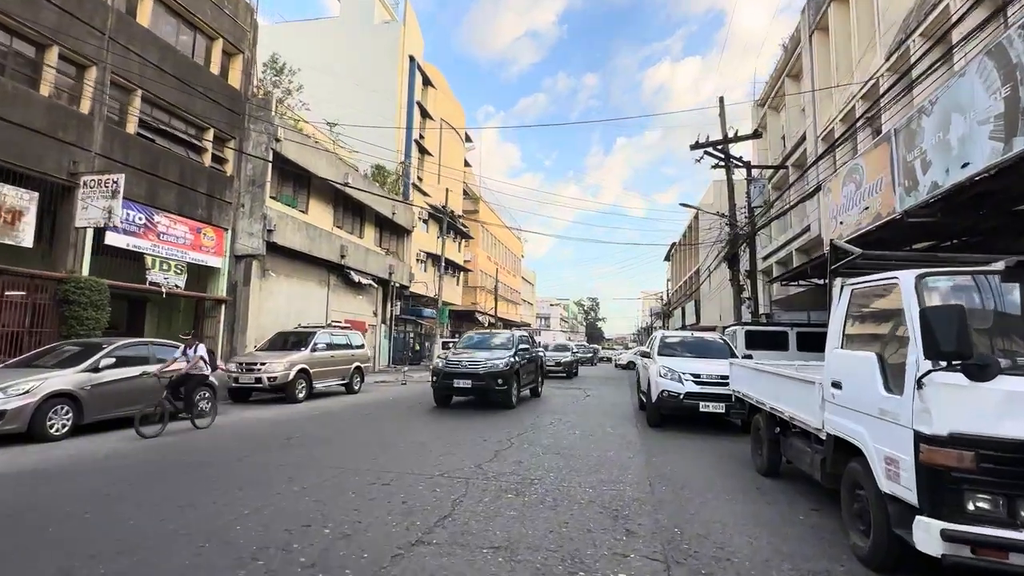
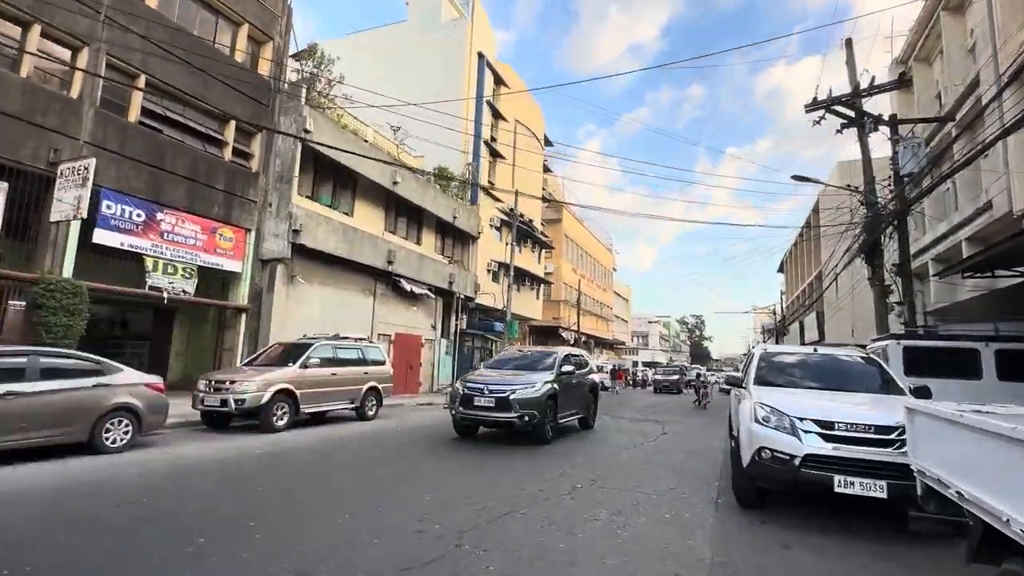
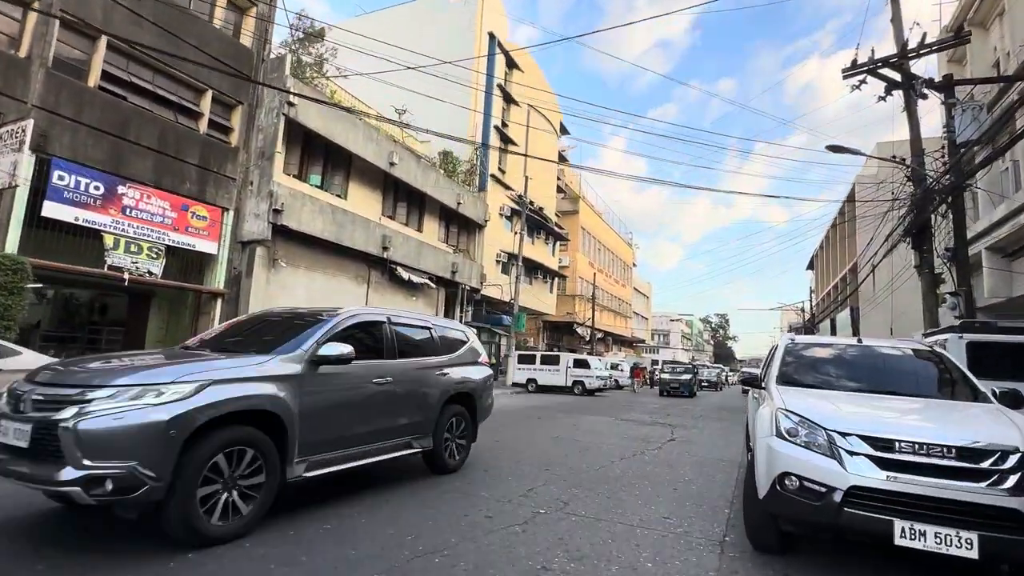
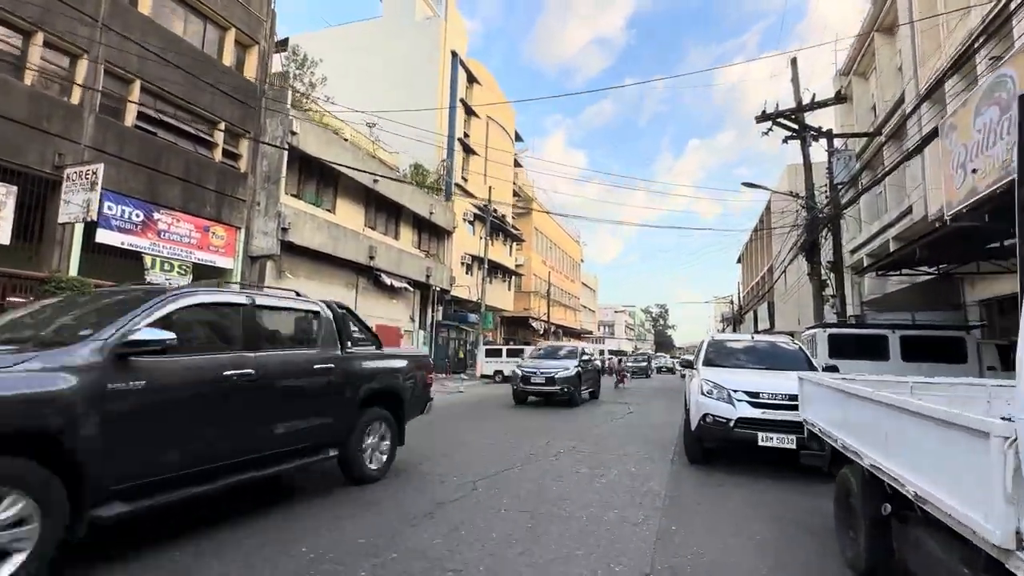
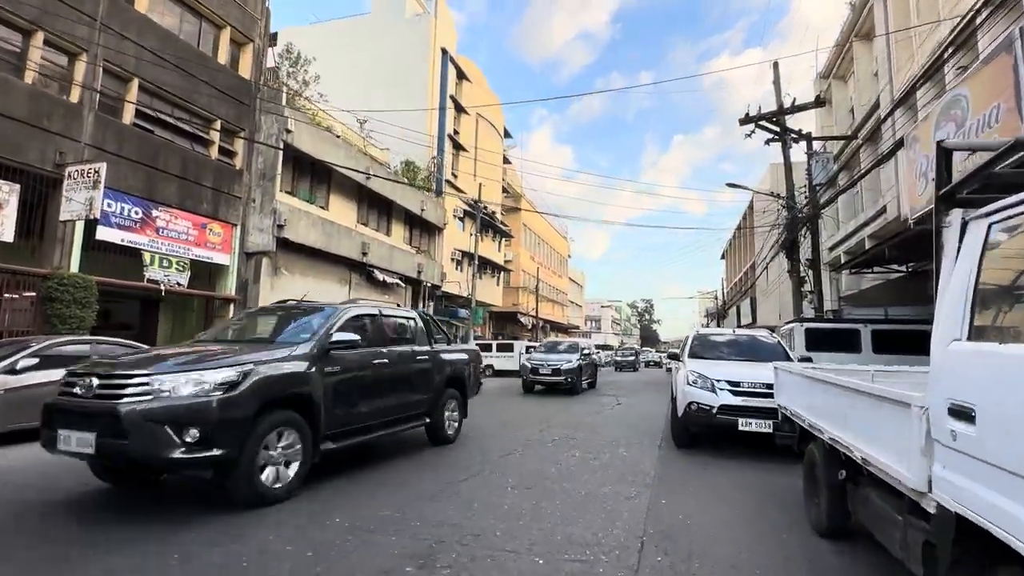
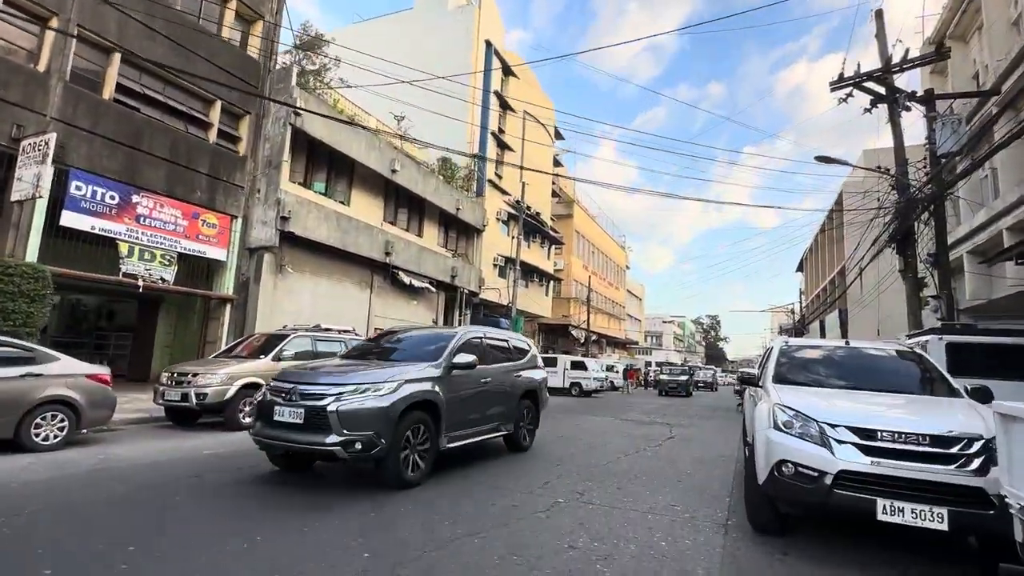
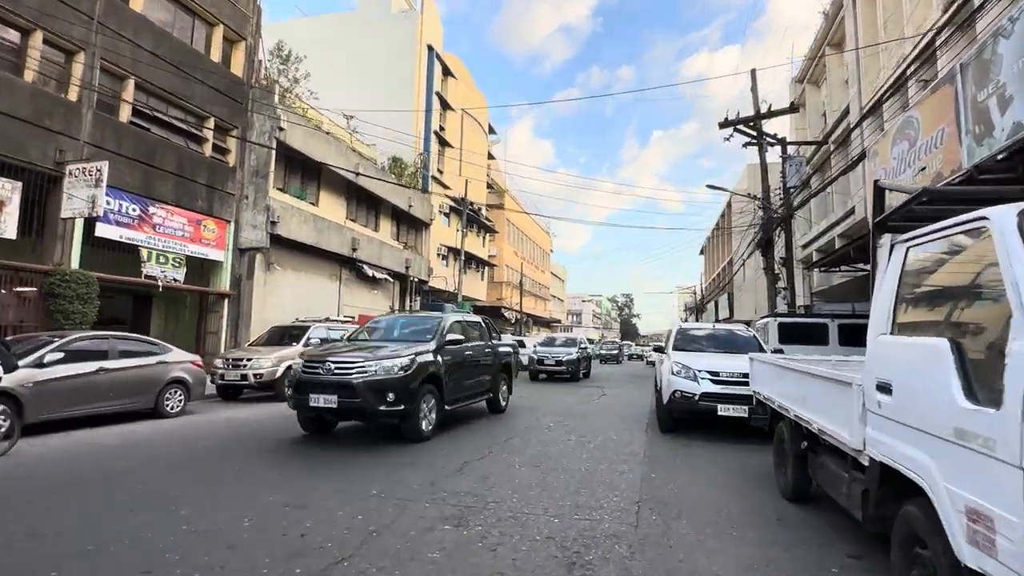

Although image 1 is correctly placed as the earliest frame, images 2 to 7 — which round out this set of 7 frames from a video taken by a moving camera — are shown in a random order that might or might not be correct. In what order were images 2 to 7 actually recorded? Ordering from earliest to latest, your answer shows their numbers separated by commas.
7, 5, 4, 2, 6, 3
